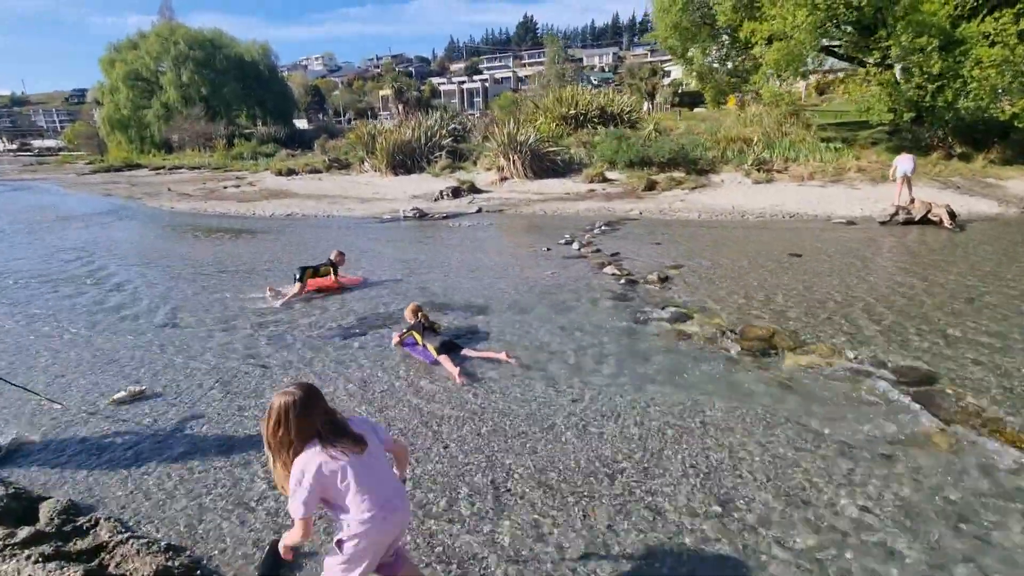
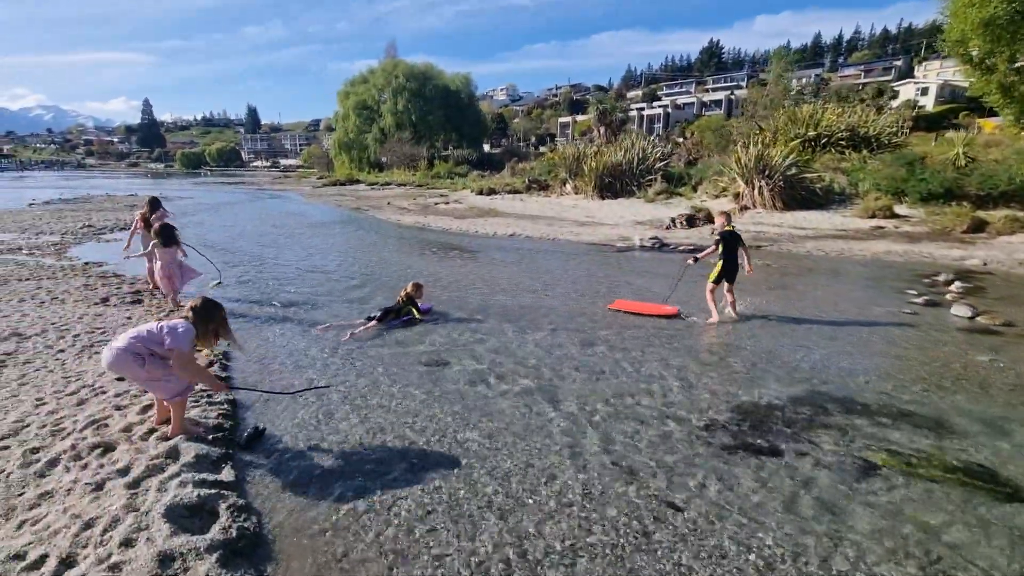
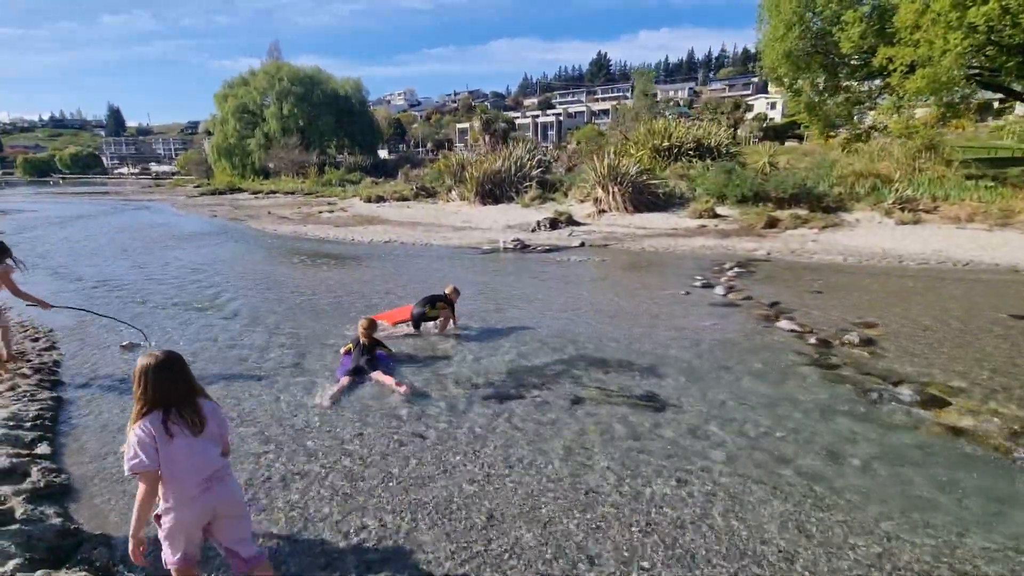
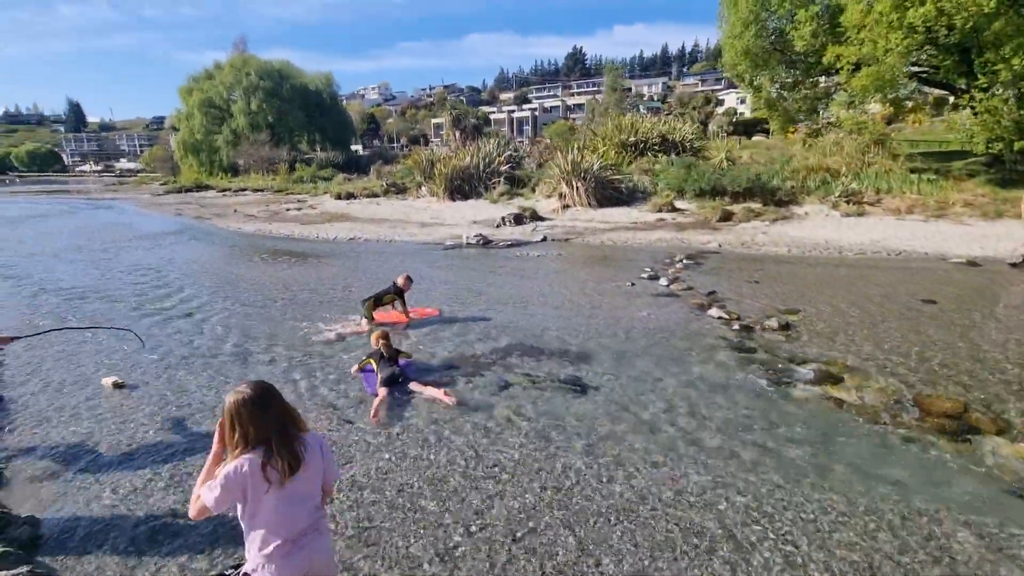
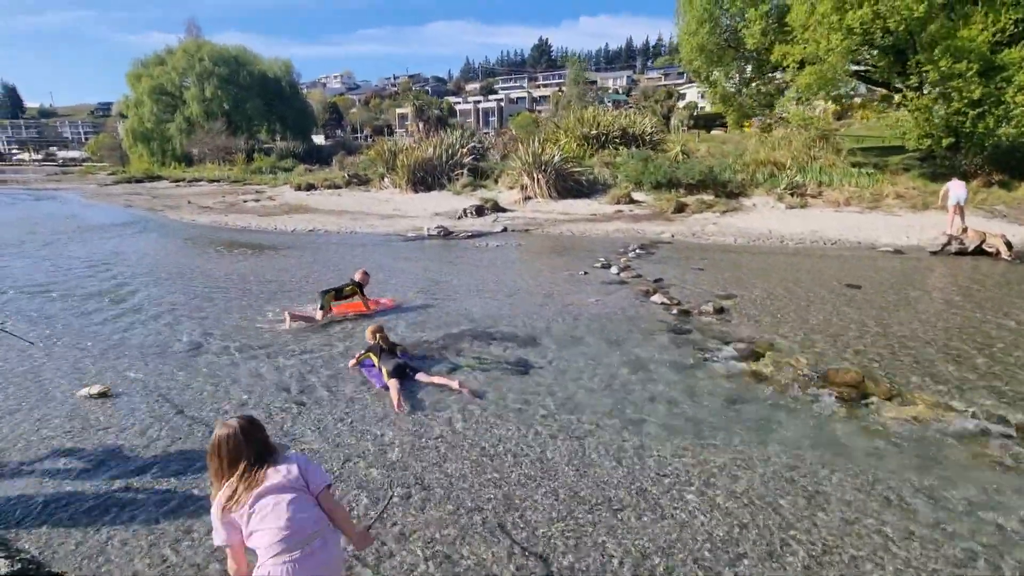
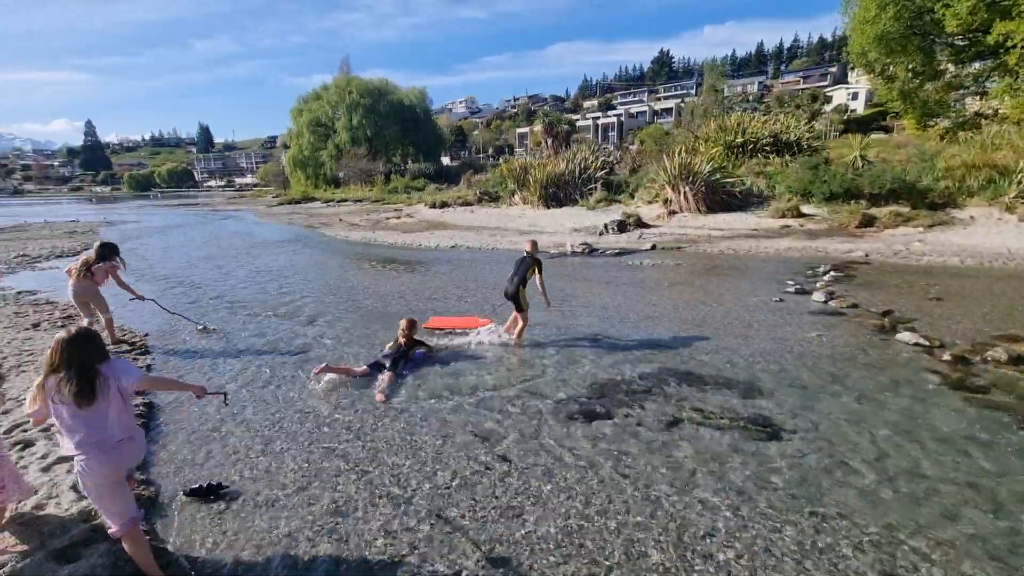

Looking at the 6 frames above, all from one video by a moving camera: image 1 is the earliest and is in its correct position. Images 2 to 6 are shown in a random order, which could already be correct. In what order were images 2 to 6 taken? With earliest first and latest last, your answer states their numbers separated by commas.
5, 4, 3, 6, 2
